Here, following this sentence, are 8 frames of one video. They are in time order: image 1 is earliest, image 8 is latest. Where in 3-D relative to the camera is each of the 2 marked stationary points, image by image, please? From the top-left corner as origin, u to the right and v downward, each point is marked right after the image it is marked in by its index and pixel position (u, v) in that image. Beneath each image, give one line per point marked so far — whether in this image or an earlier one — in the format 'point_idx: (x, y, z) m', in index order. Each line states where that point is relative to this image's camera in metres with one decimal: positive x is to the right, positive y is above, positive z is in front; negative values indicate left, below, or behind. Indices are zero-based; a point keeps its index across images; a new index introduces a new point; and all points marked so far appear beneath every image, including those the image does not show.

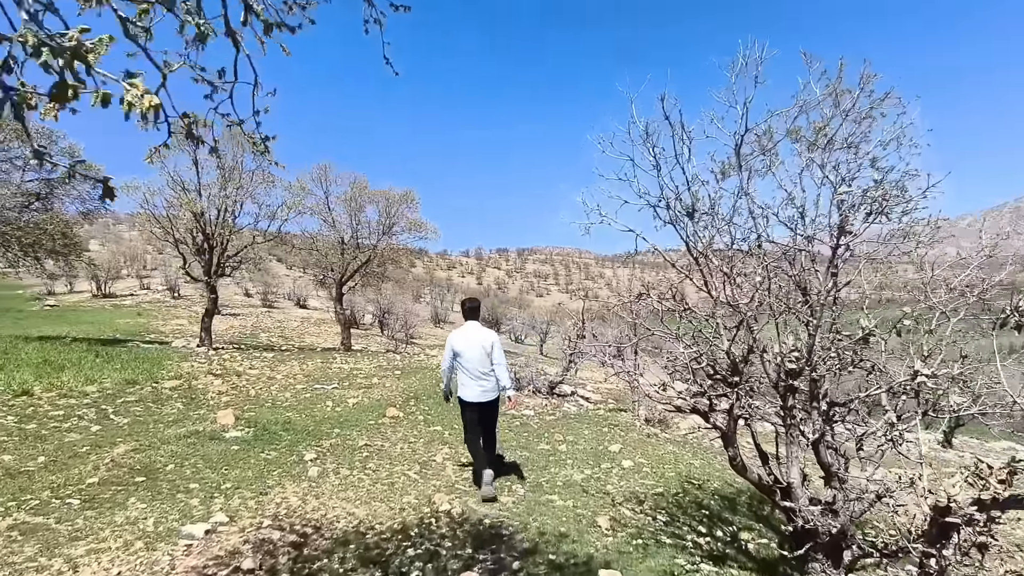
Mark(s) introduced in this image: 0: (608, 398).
0: (+2.3, -2.6, +13.7) m
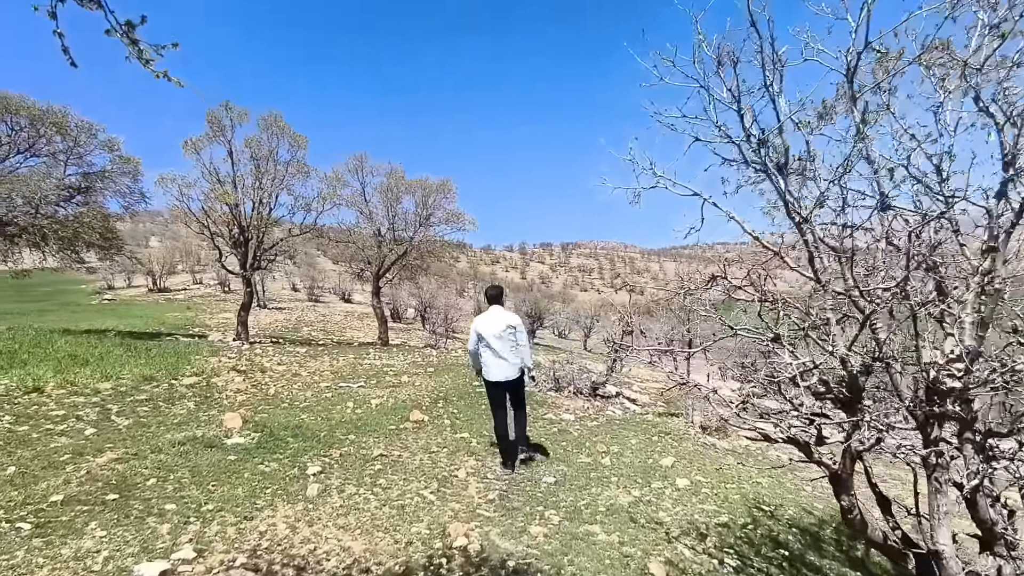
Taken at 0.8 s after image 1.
0: (+3.1, -2.4, +12.5) m
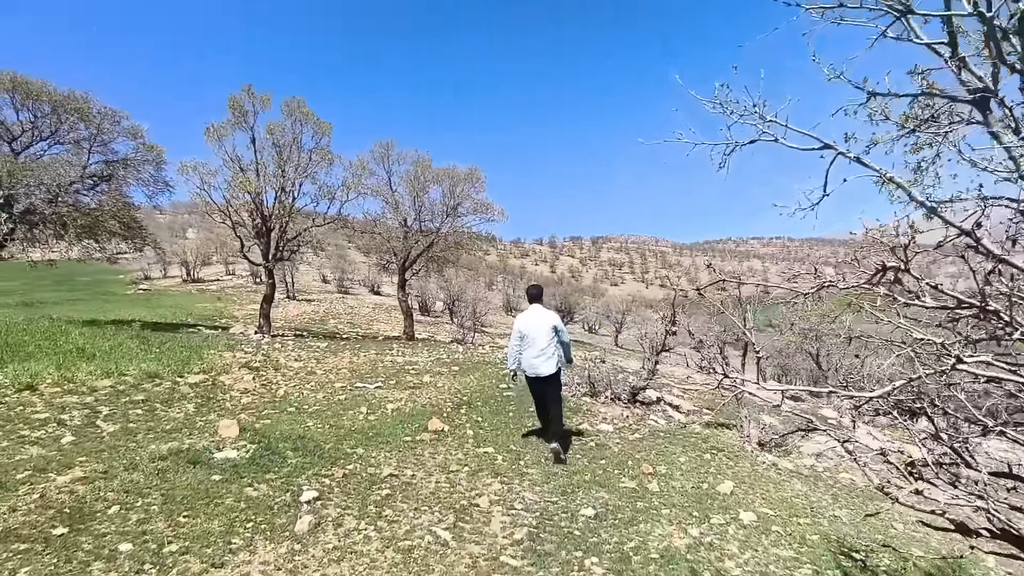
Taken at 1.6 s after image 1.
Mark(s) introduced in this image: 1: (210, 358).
0: (+3.7, -2.3, +11.3) m
1: (-6.4, -1.5, +12.6) m
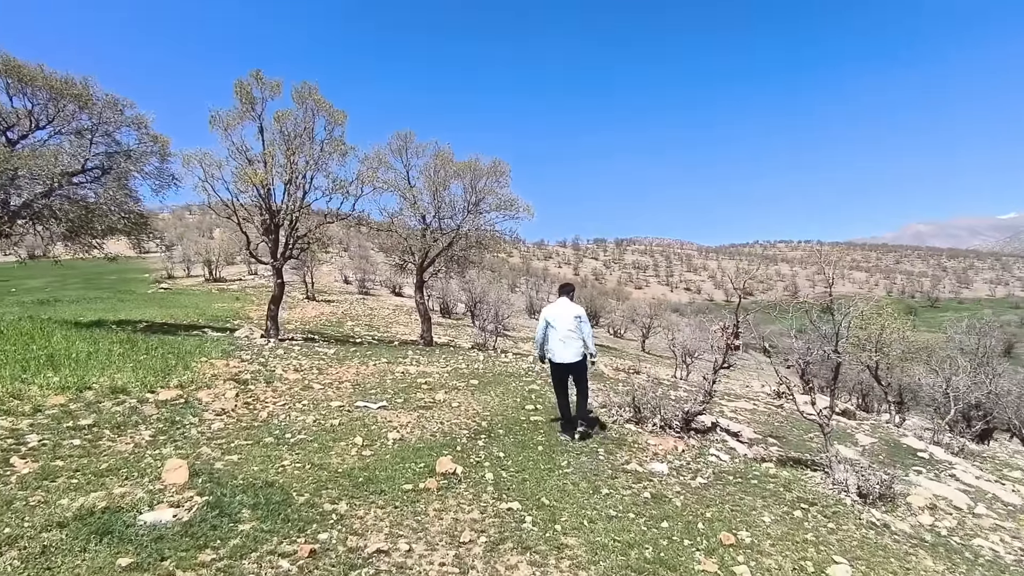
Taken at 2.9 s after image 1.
0: (+4.1, -2.4, +9.4) m
1: (-5.9, -1.5, +11.1) m
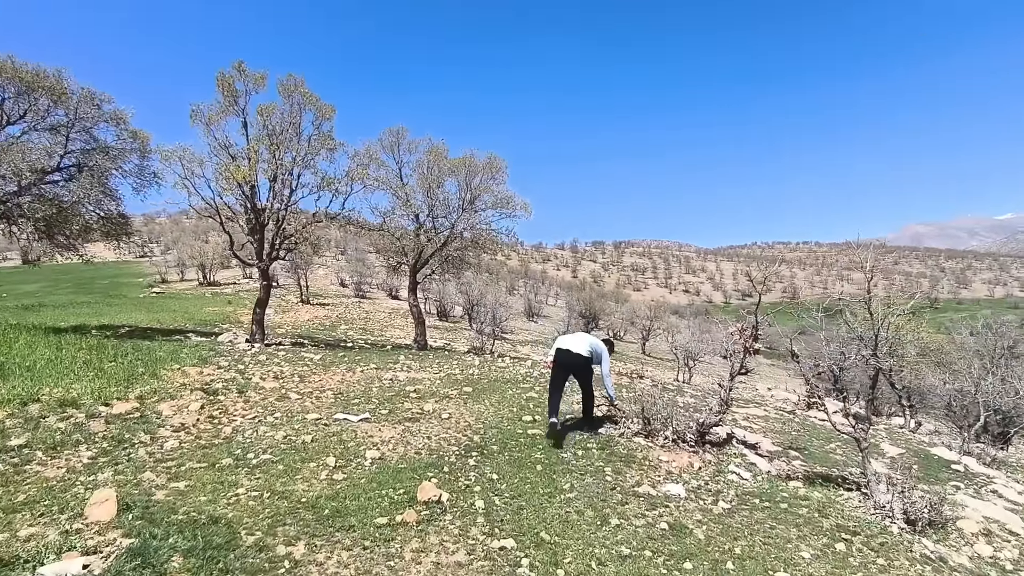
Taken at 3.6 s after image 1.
0: (+4.1, -2.4, +8.6) m
1: (-6.0, -1.5, +10.2) m
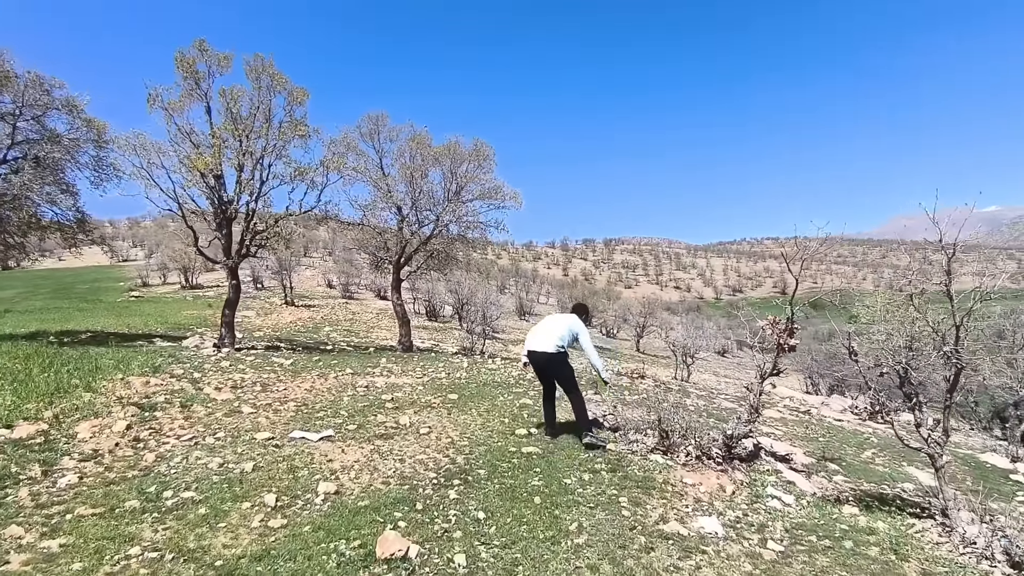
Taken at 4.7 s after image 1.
0: (+4.0, -2.2, +7.3) m
1: (-6.1, -1.5, +8.8) m
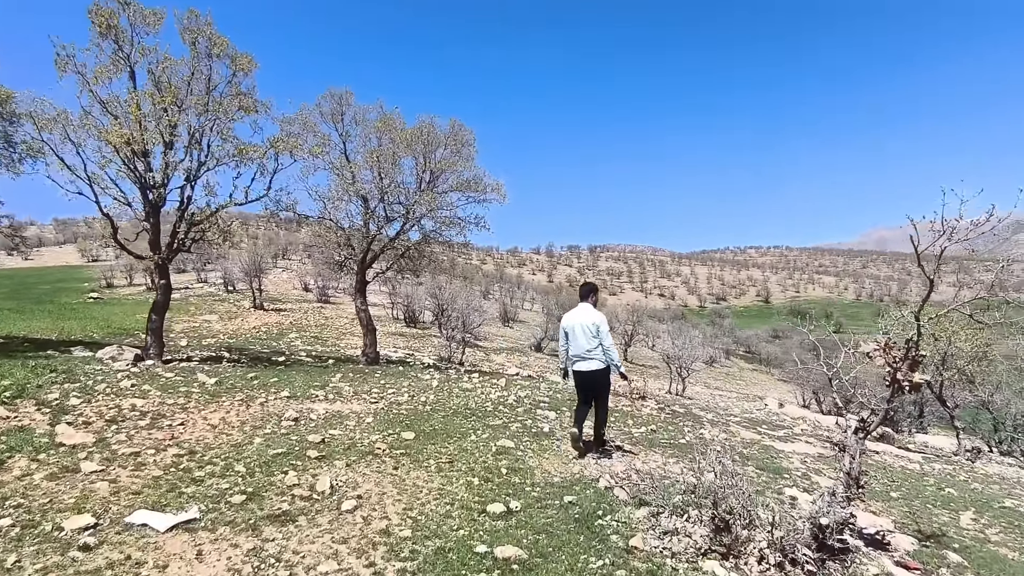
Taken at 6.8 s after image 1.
0: (+3.7, -2.2, +5.0) m
1: (-6.4, -1.5, +6.2) m
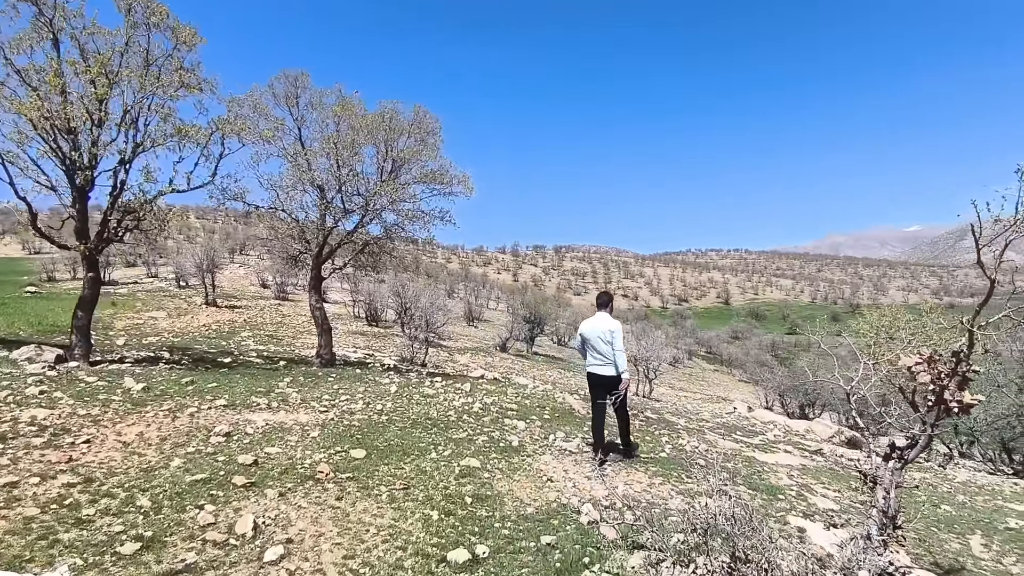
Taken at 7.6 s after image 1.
0: (+3.5, -2.3, +4.3) m
1: (-6.7, -1.3, +4.9) m
